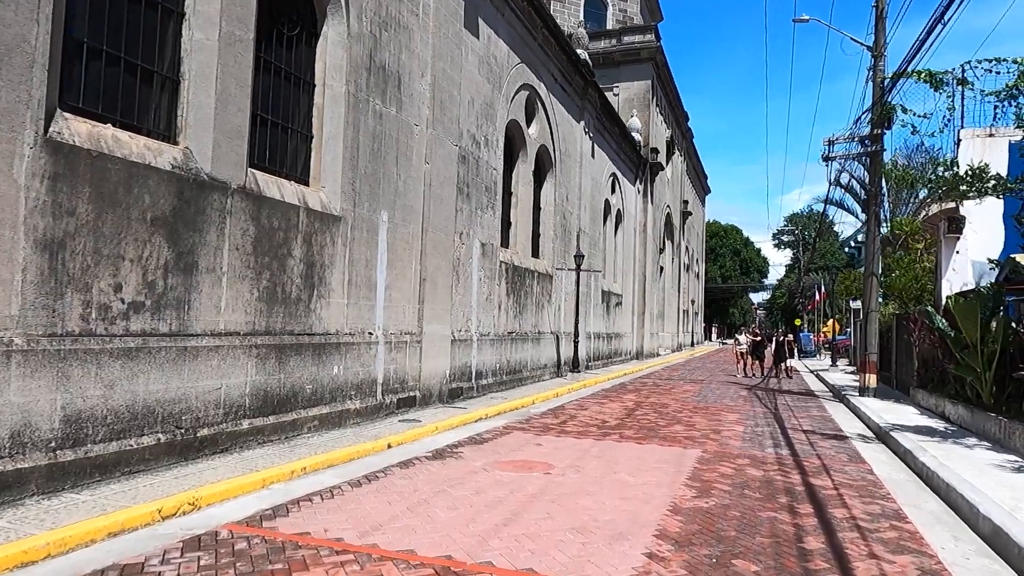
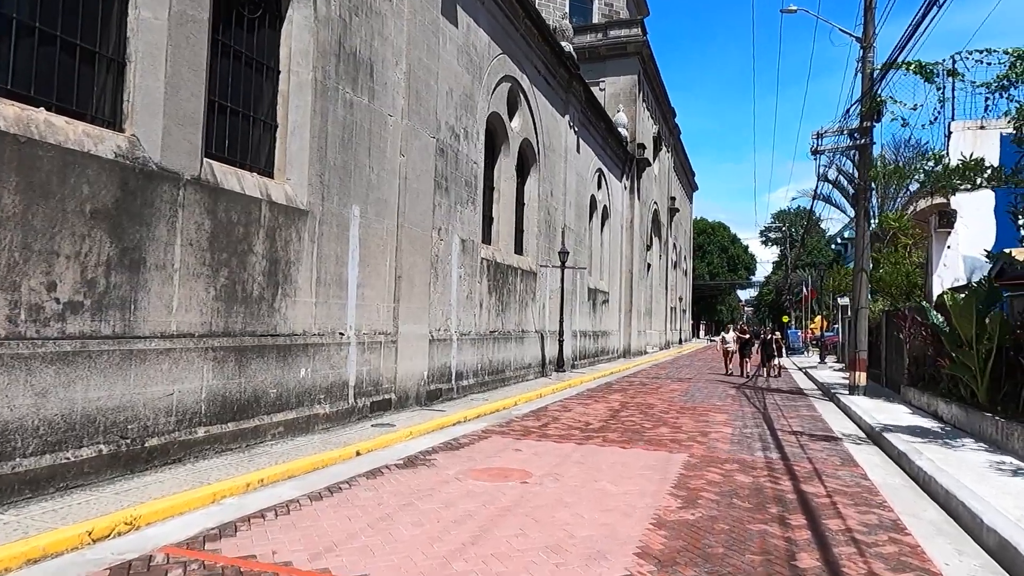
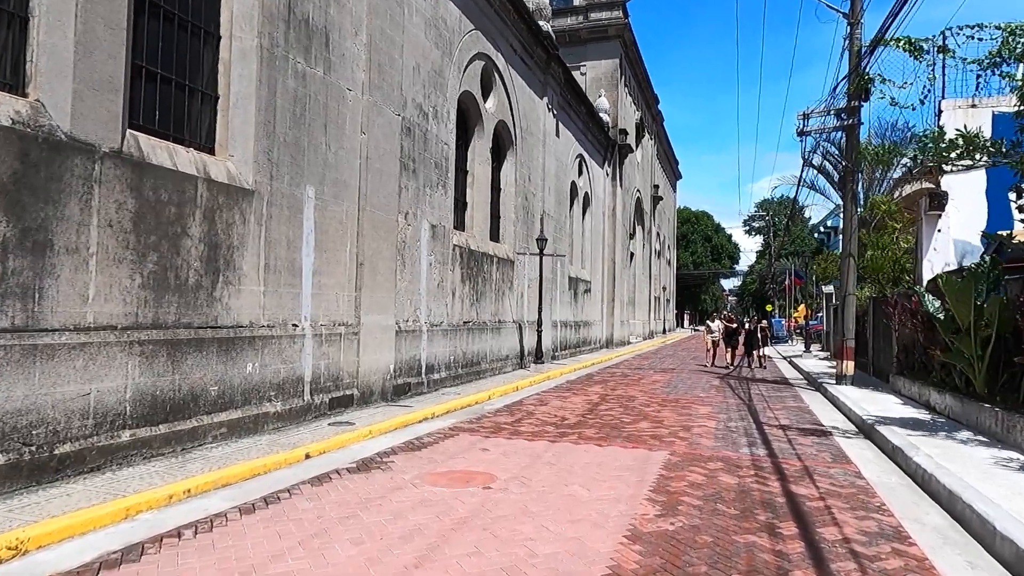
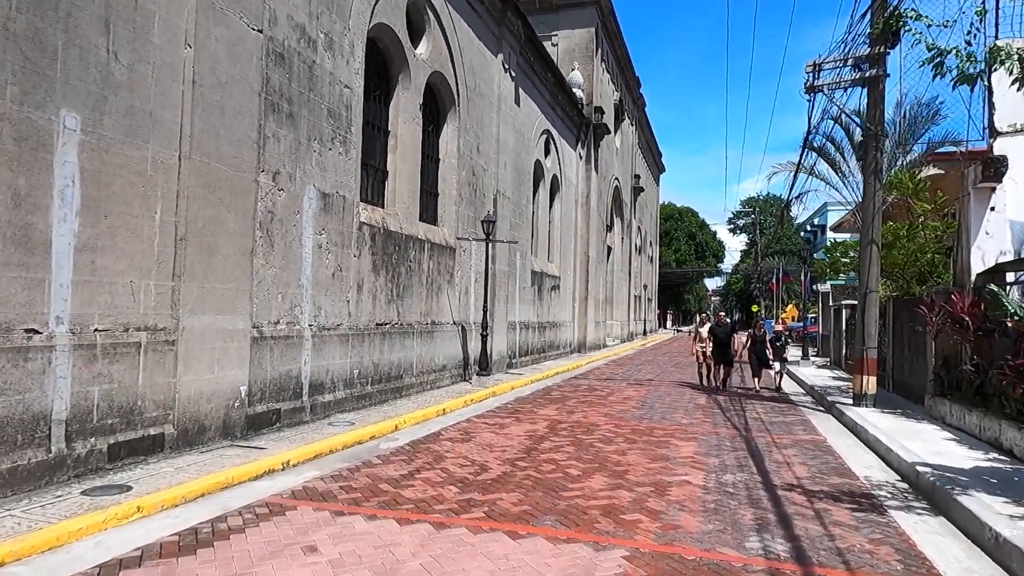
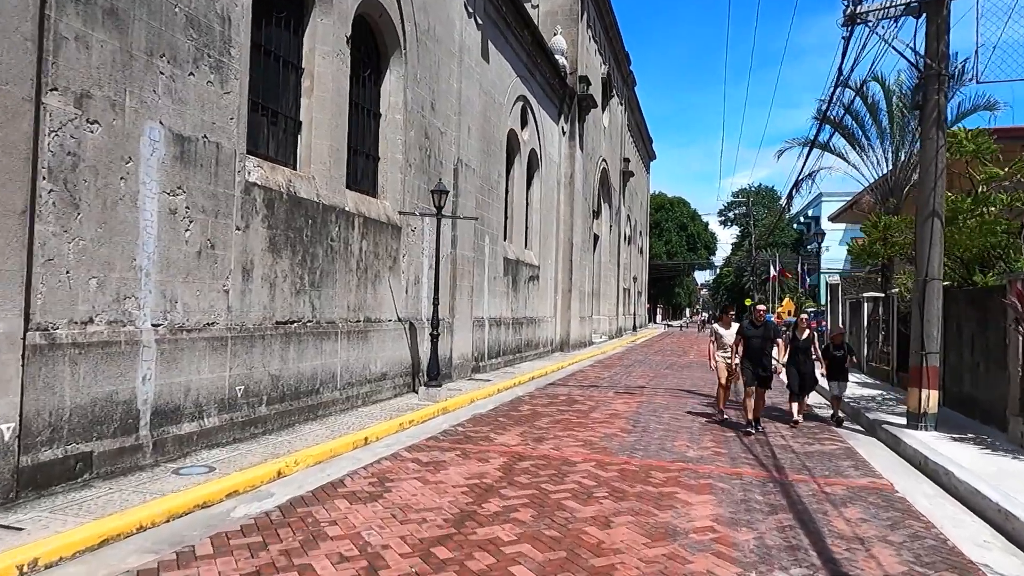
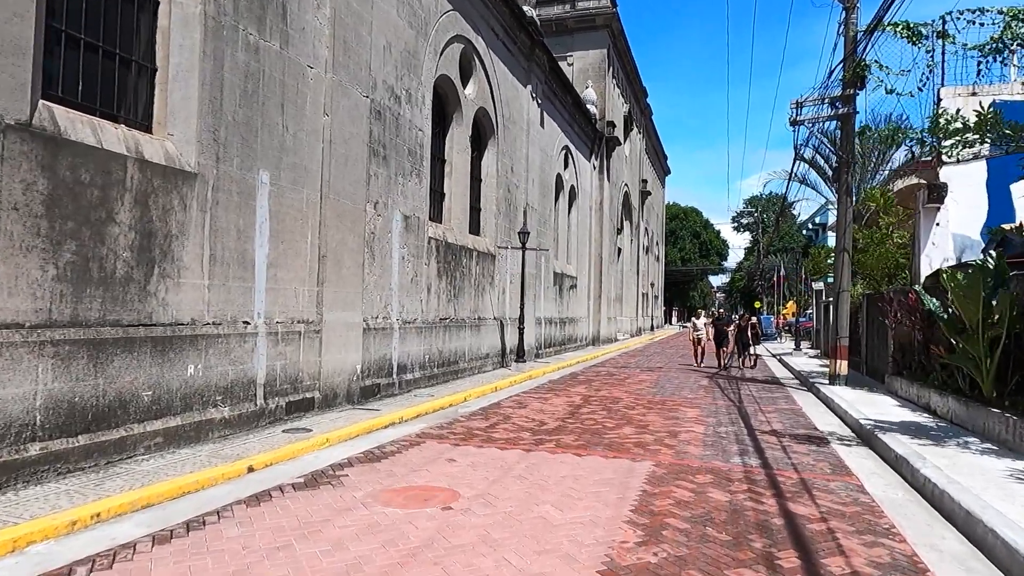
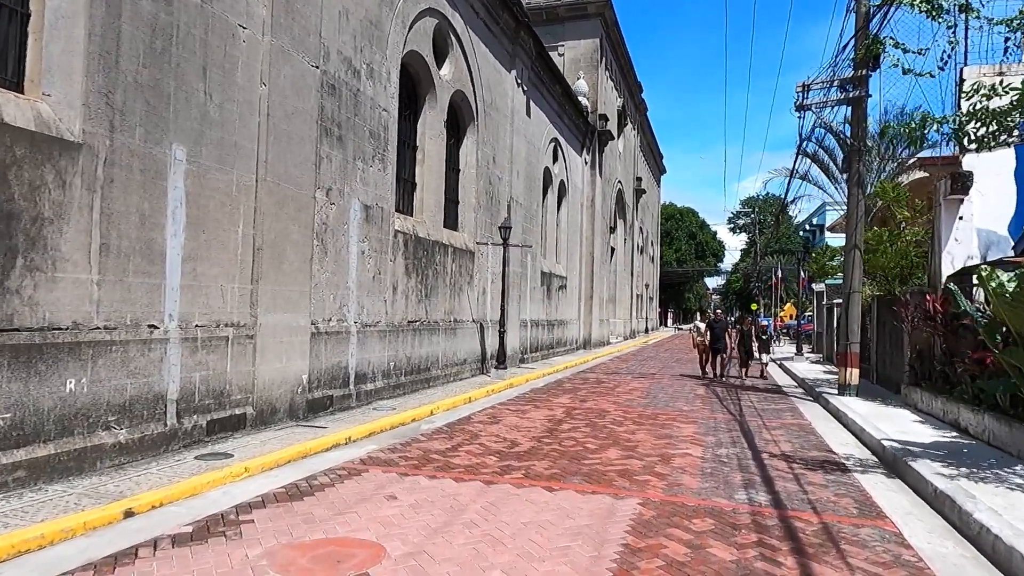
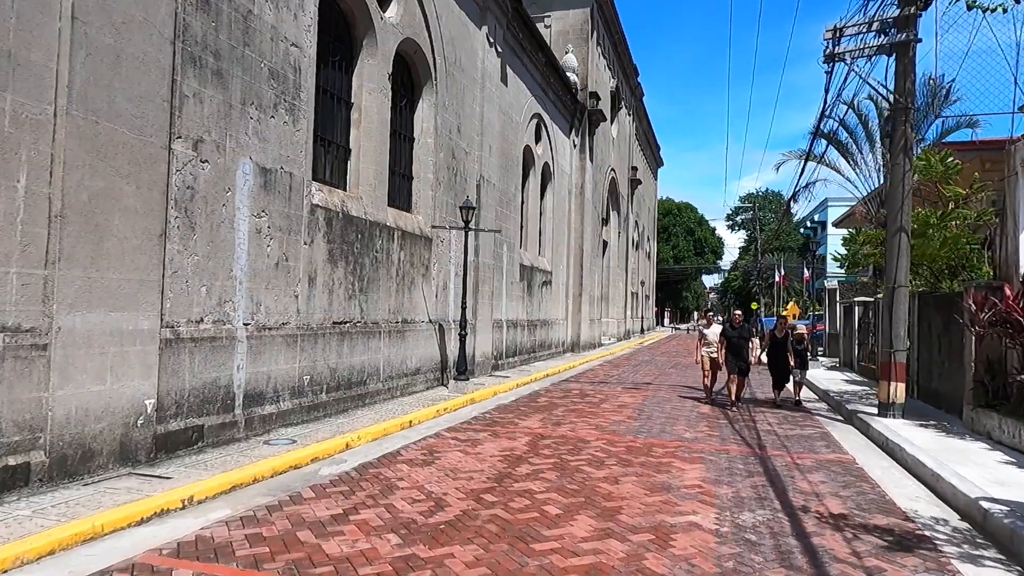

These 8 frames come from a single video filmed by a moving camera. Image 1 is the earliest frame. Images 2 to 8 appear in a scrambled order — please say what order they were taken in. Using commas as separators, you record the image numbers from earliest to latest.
2, 3, 6, 7, 4, 8, 5
